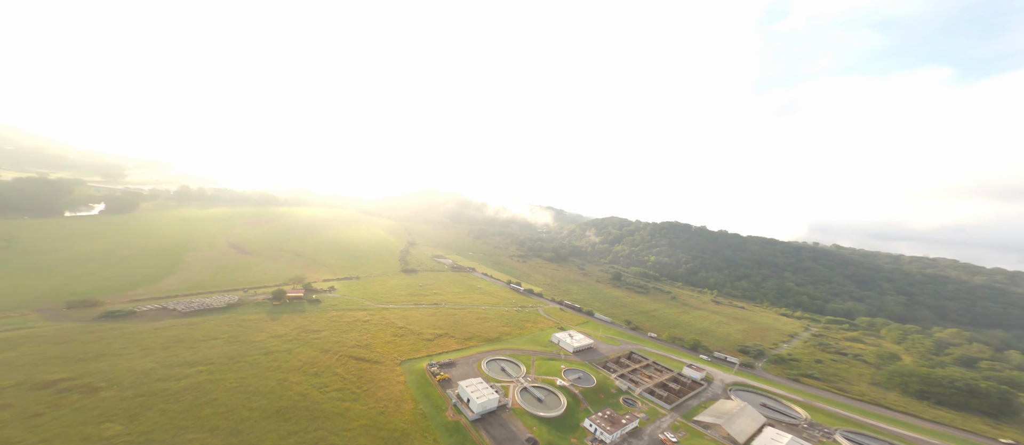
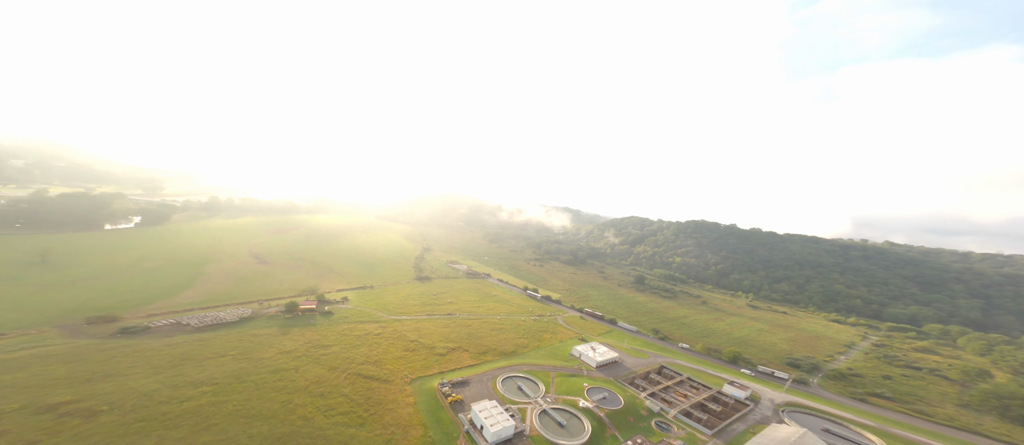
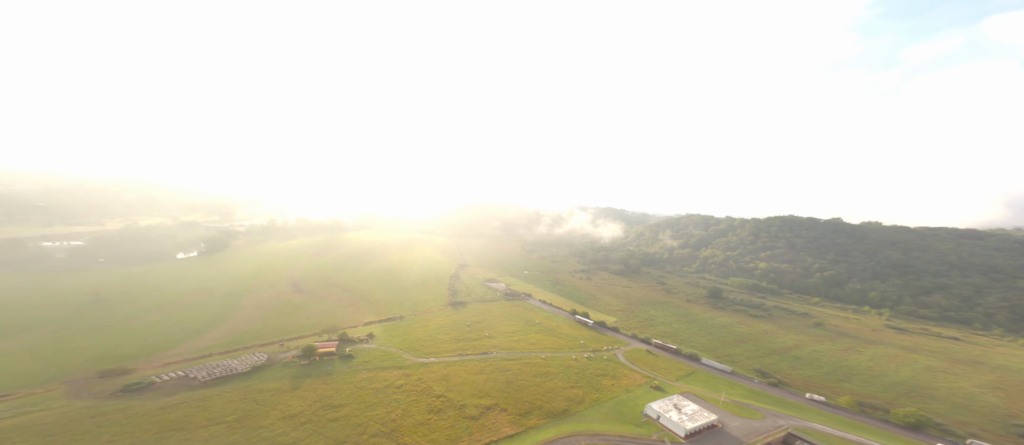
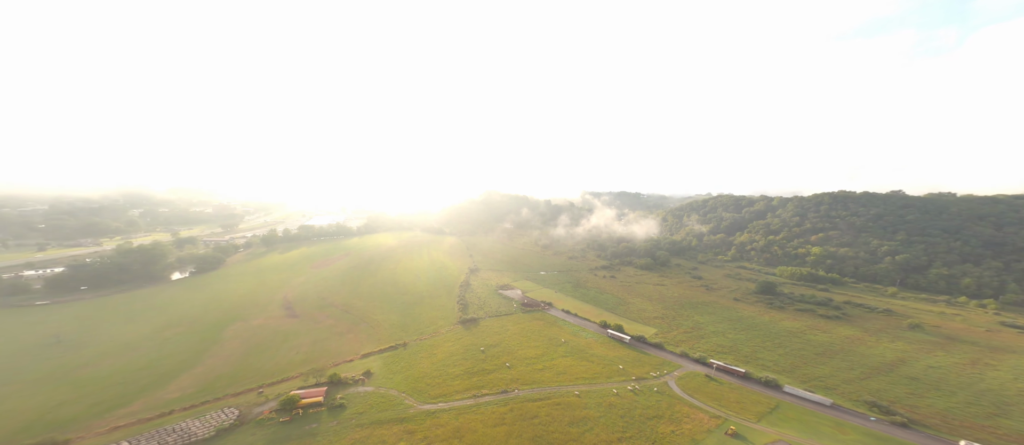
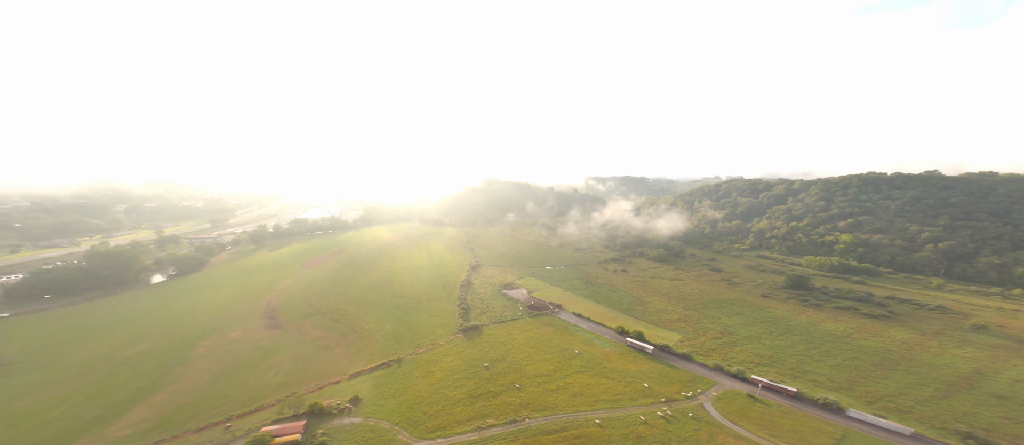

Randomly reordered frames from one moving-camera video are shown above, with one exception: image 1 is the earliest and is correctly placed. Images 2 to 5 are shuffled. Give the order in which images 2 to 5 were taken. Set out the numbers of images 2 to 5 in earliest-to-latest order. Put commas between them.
2, 3, 4, 5
